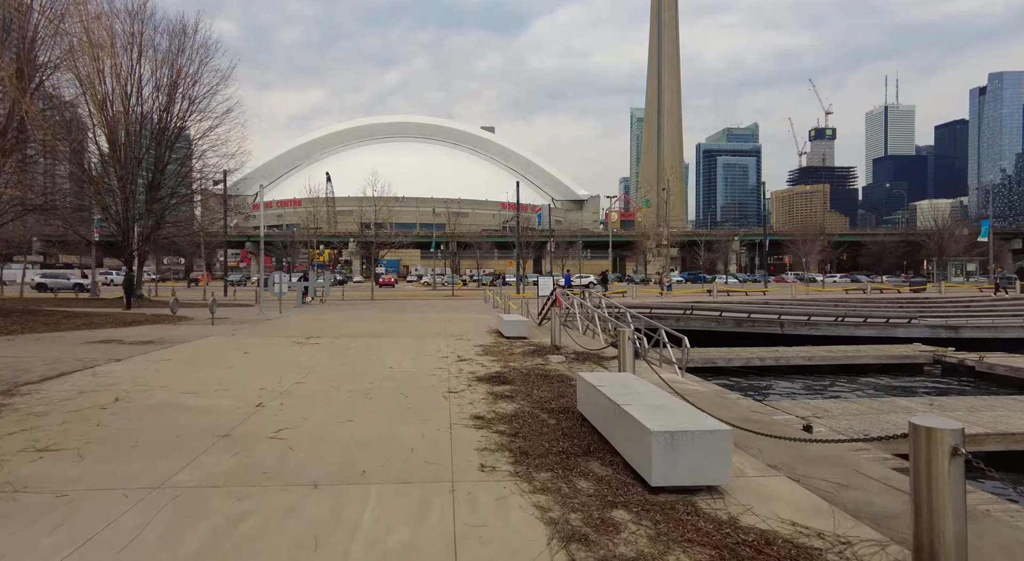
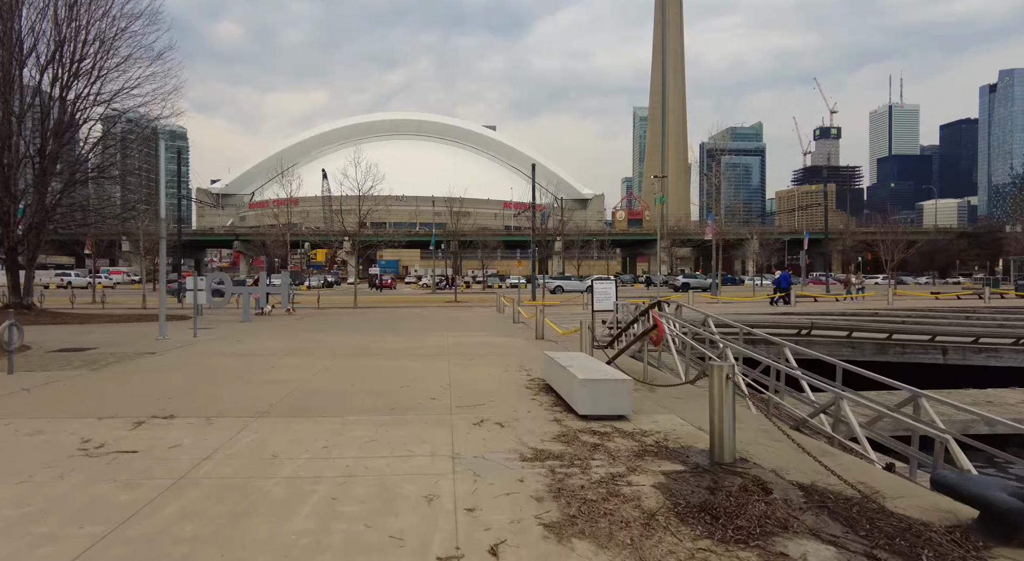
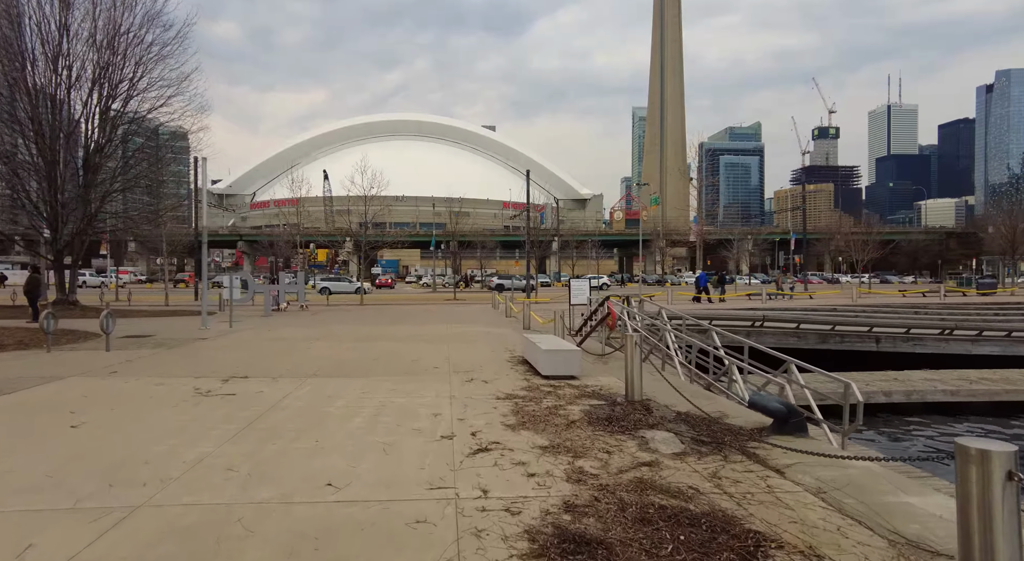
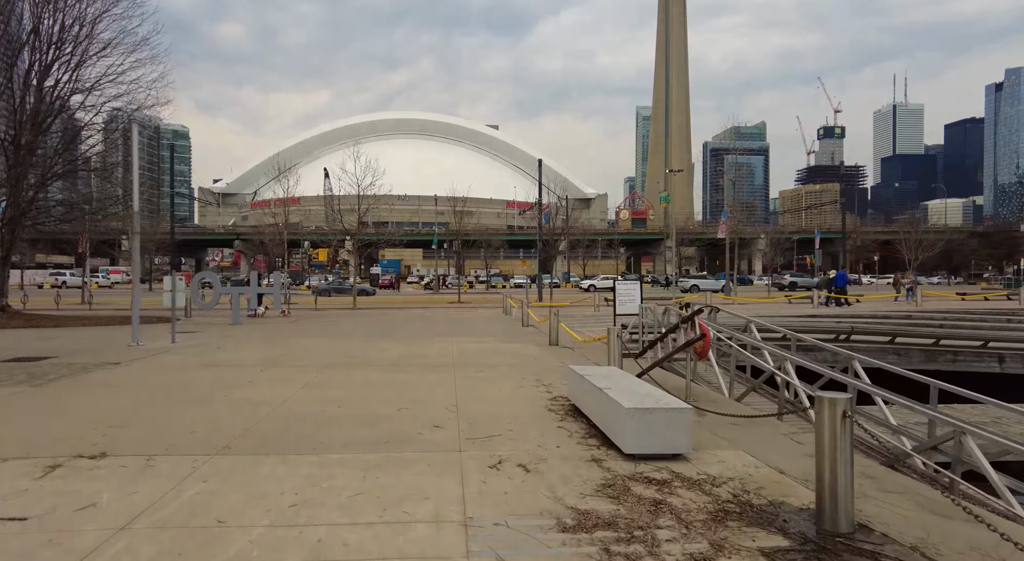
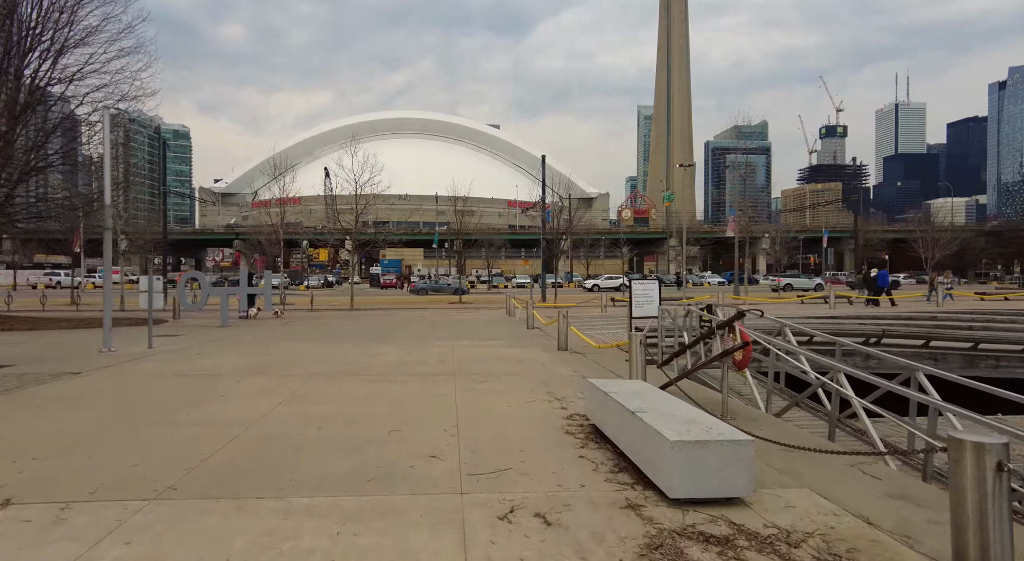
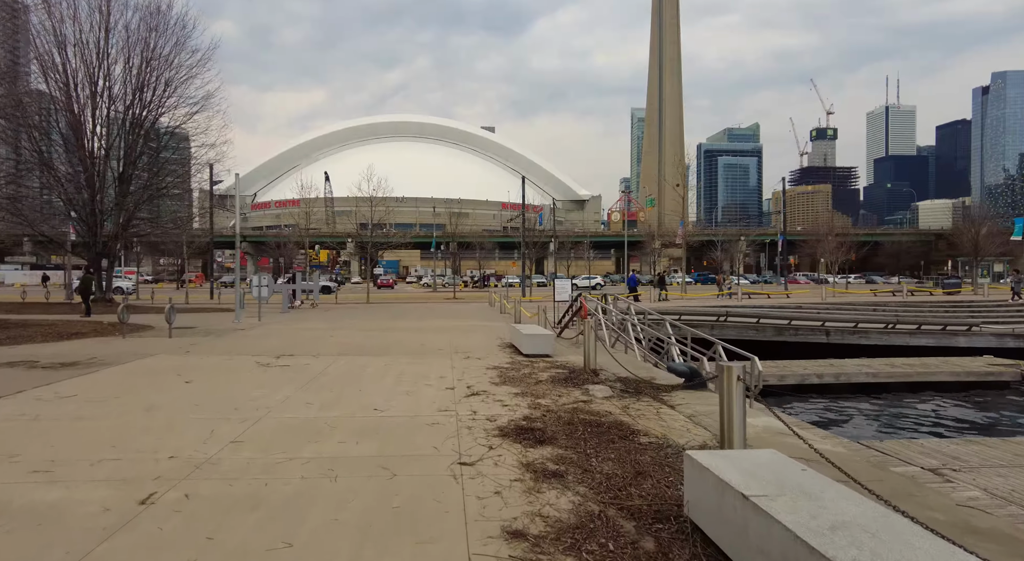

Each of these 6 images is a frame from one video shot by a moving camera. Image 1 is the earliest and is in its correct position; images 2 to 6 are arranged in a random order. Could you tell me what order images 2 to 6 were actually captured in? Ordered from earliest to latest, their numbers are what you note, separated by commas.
6, 3, 2, 4, 5
